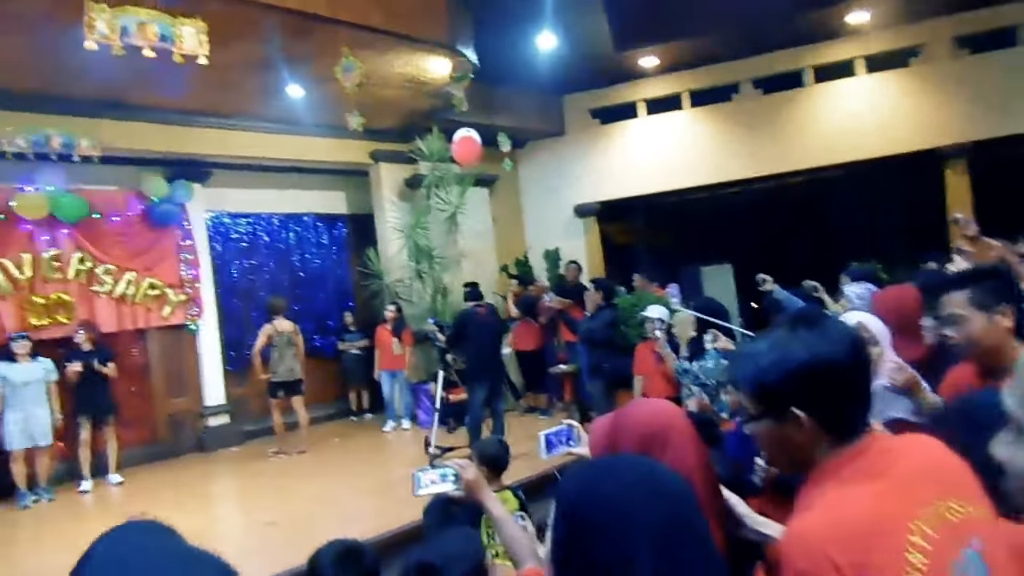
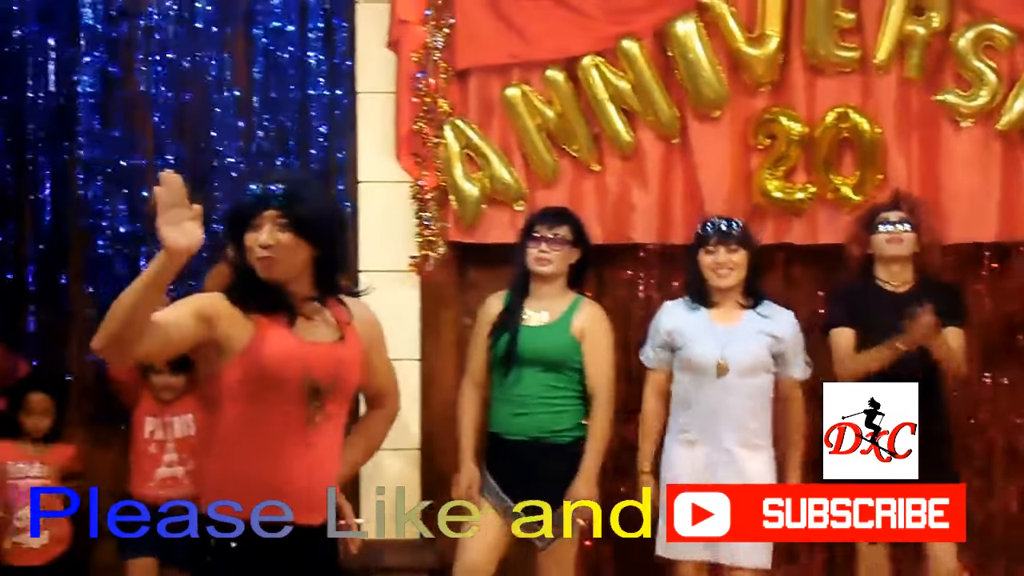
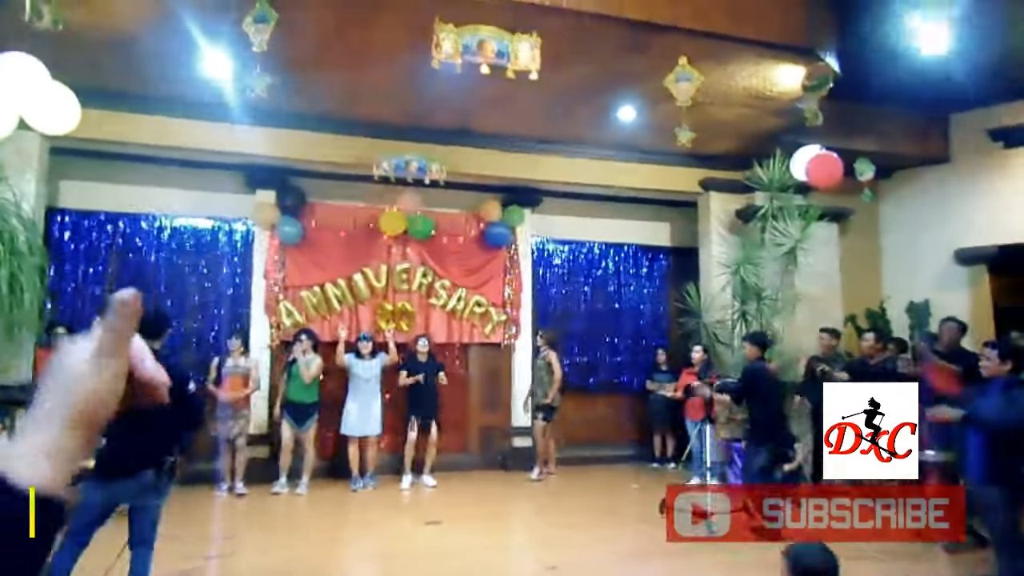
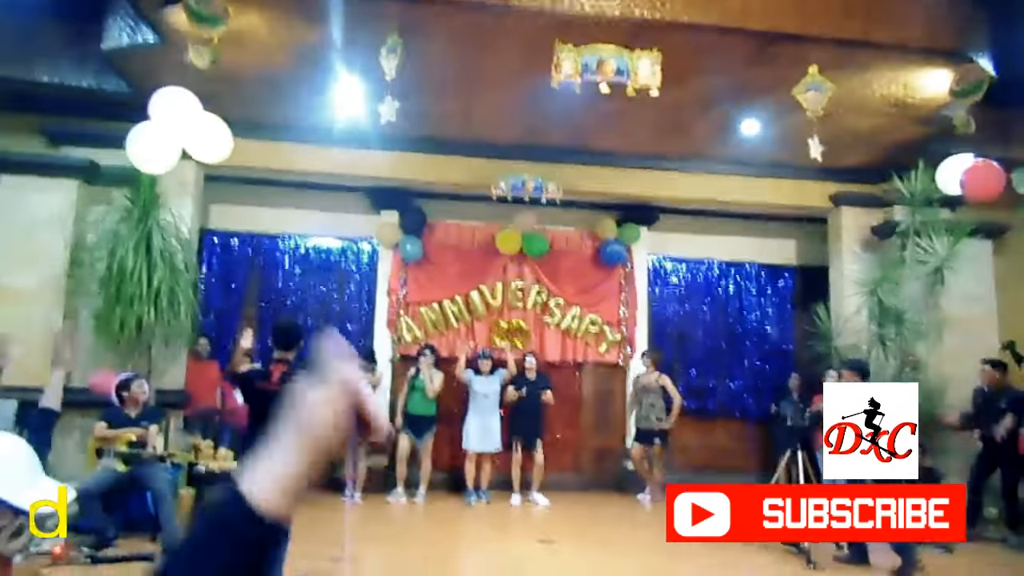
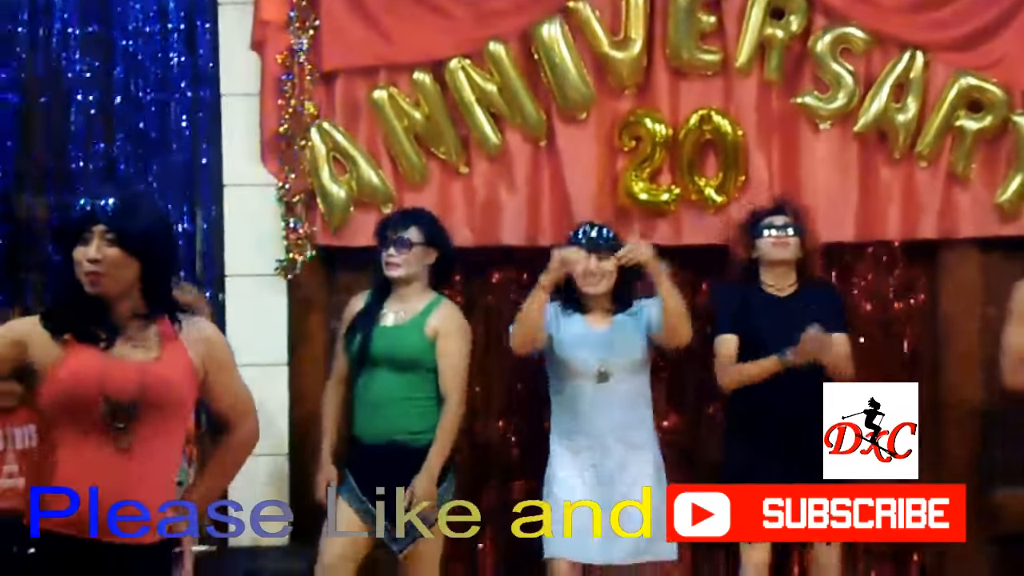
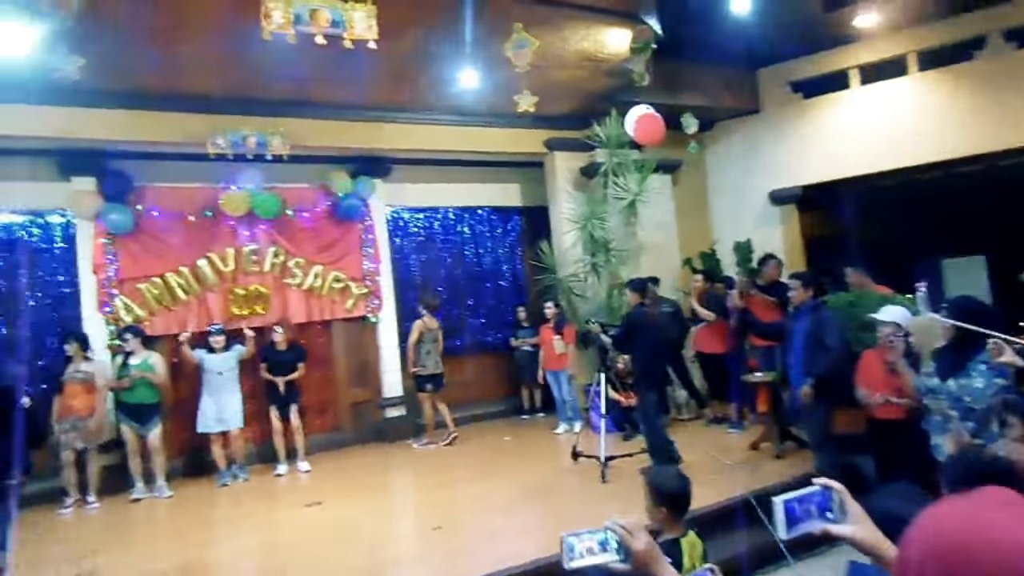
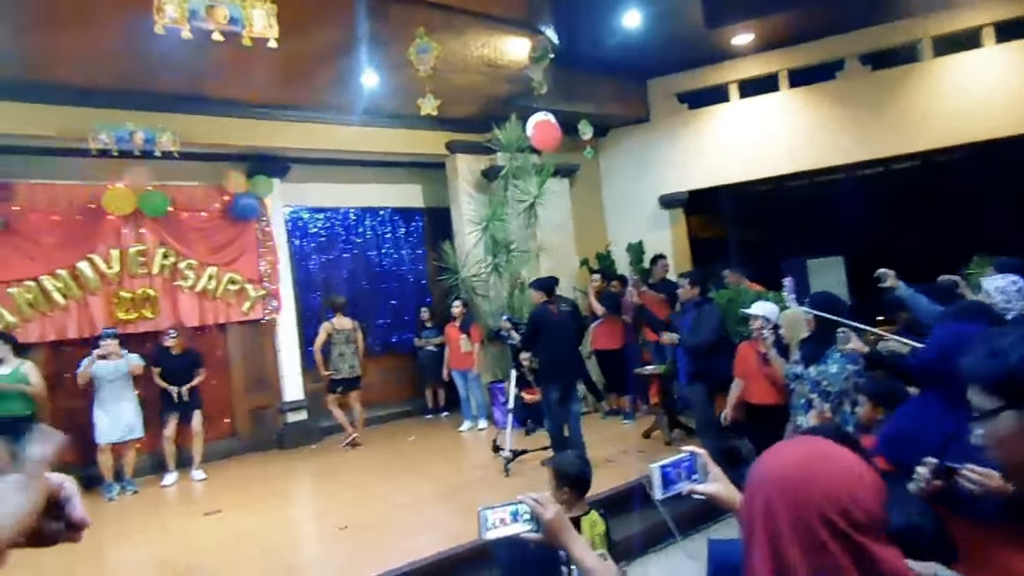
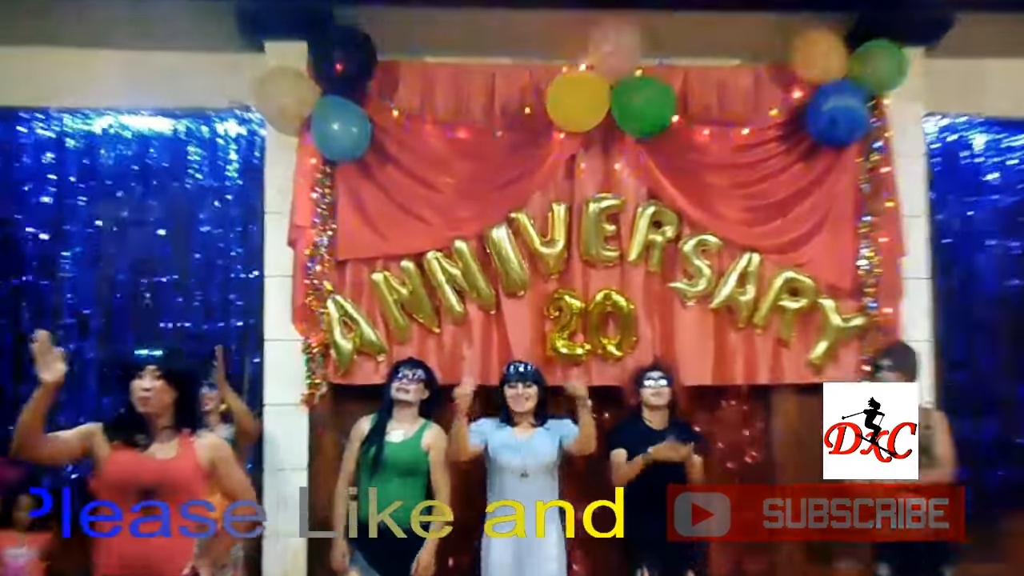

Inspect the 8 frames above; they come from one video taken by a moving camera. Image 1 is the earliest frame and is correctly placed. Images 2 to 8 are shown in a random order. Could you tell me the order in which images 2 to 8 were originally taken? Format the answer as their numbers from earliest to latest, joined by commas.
7, 6, 3, 4, 8, 5, 2
